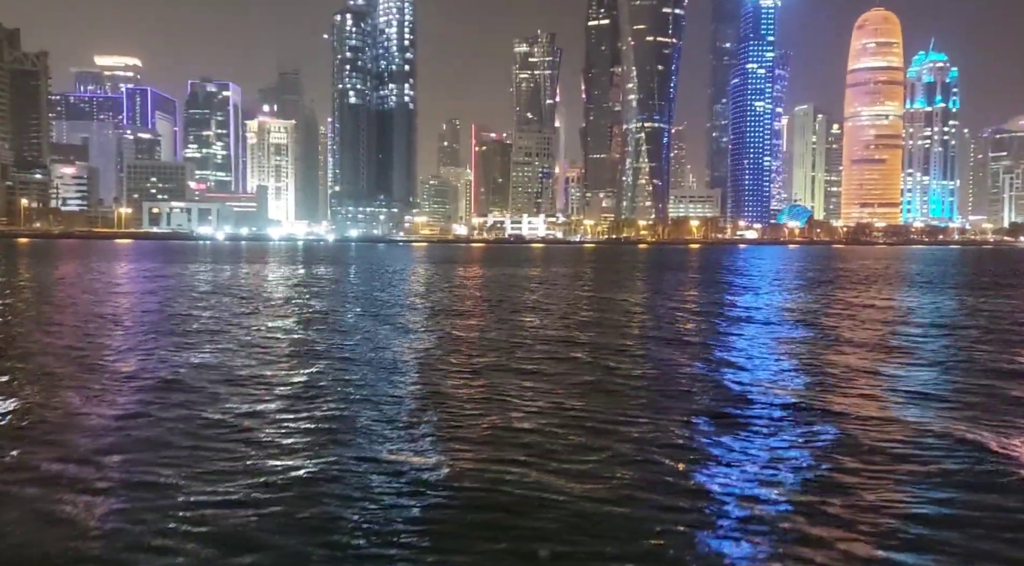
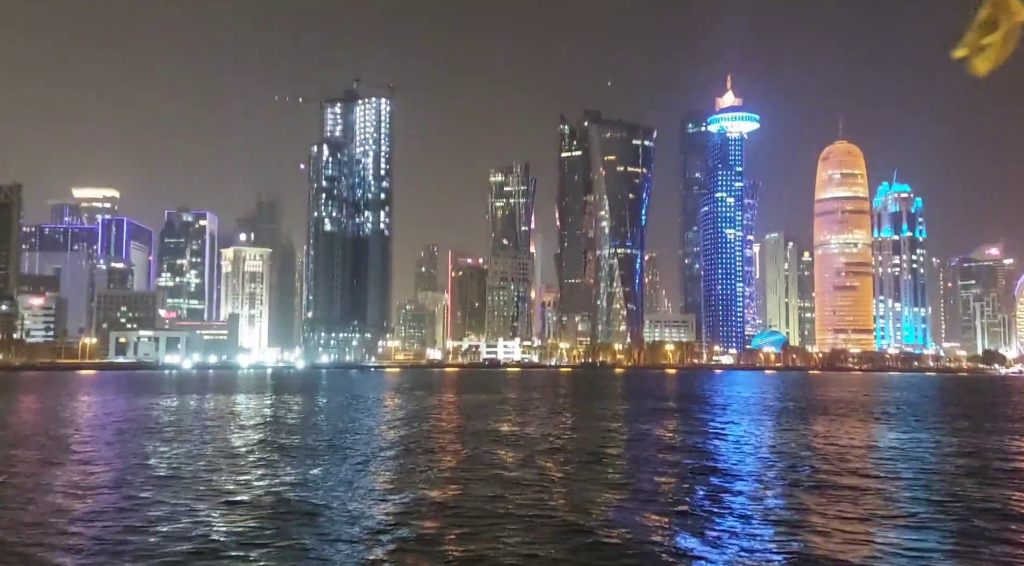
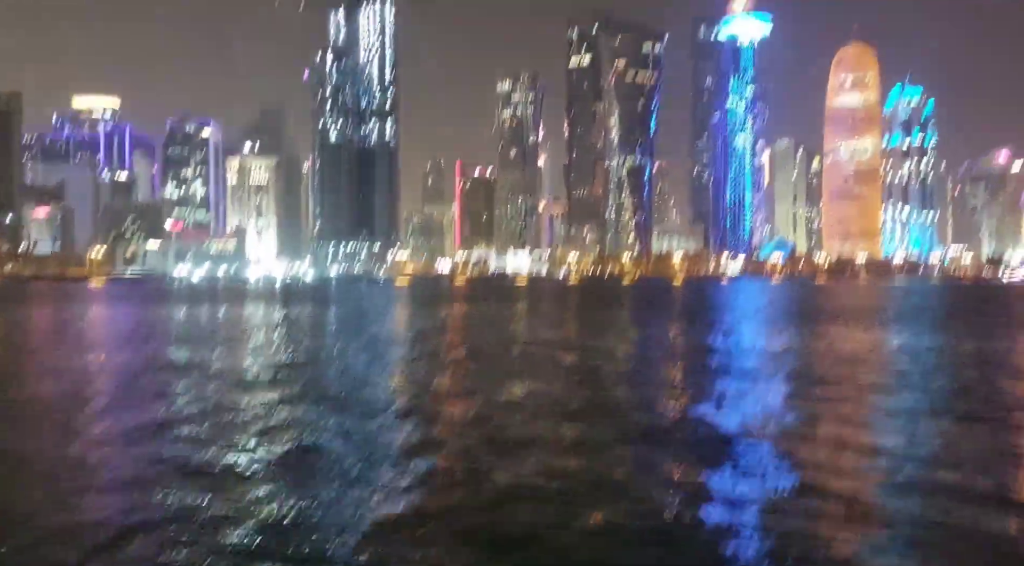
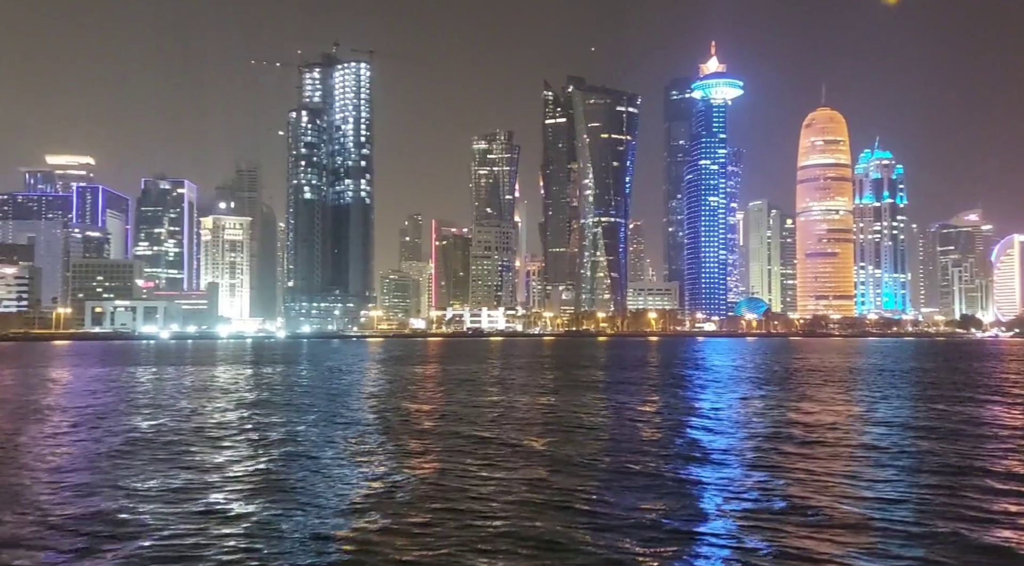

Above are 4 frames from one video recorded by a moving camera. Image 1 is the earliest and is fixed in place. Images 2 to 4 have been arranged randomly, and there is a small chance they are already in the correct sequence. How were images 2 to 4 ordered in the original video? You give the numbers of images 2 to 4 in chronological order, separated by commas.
3, 2, 4
